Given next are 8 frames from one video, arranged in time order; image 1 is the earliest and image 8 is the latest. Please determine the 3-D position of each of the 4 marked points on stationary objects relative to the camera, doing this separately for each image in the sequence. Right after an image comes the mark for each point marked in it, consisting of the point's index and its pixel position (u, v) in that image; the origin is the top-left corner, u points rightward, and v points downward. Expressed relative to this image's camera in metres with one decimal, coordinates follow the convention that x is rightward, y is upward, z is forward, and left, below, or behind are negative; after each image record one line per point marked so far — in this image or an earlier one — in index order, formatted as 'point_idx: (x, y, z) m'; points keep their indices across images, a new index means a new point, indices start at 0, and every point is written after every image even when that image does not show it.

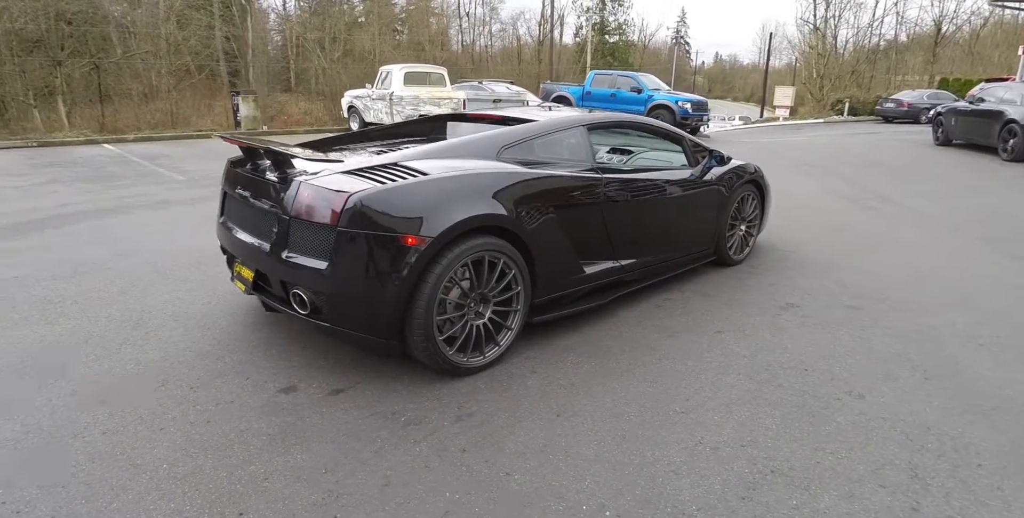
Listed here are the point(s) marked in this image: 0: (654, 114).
0: (+3.9, +4.0, +16.0) m
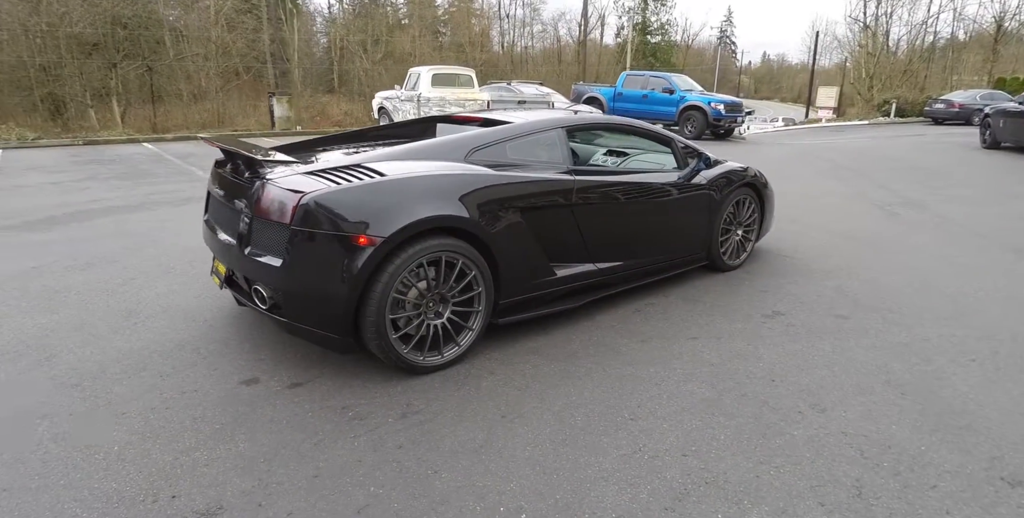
0: (+4.7, +3.8, +15.7) m
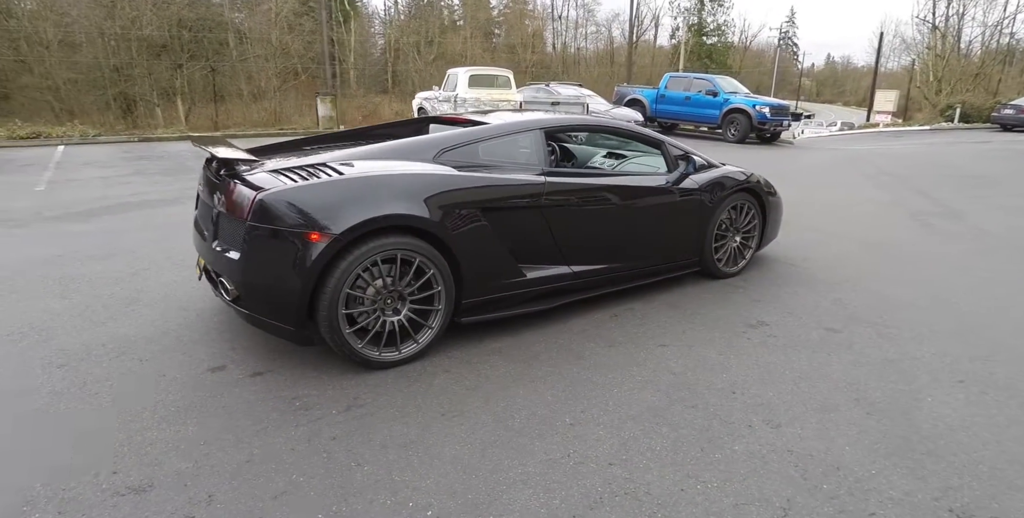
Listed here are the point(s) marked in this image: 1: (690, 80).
0: (+5.6, +3.7, +15.3) m
1: (+4.9, +4.9, +16.3) m
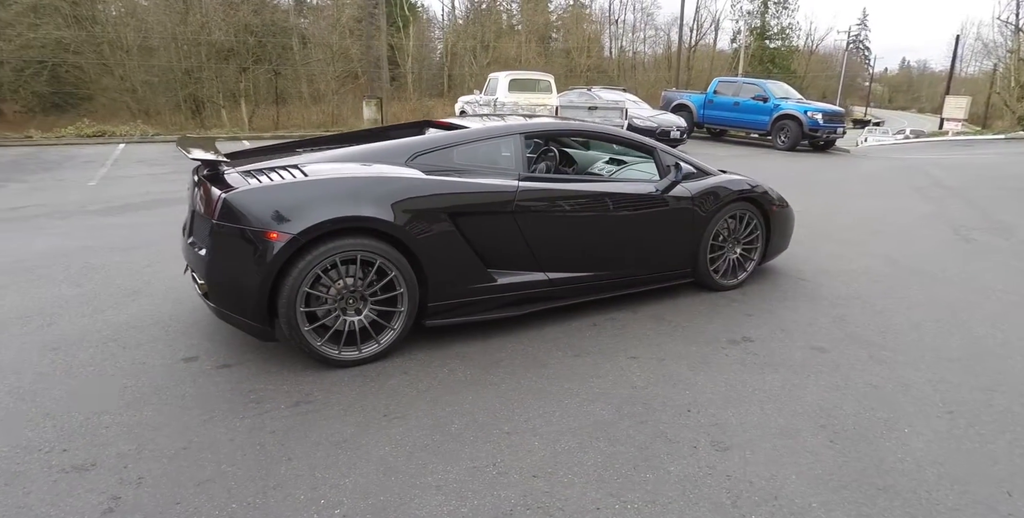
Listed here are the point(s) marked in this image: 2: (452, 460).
0: (+6.7, +3.4, +14.7) m
1: (+6.1, +4.6, +15.8) m
2: (-0.3, -0.9, +2.5) m
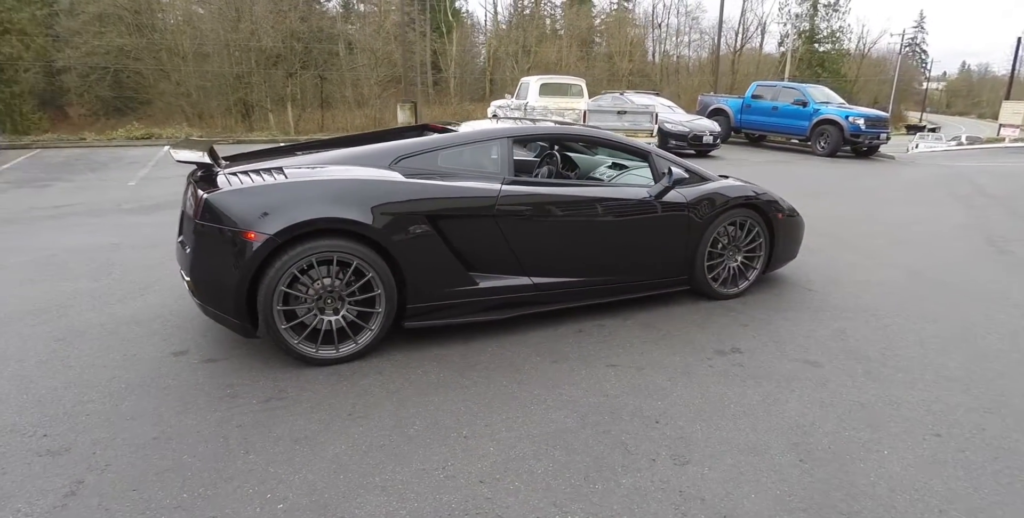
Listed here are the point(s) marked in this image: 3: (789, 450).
0: (+7.4, +3.1, +14.2) m
1: (+6.9, +4.4, +15.3) m
2: (-0.5, -0.9, +2.6) m
3: (+1.3, -0.9, +2.7) m
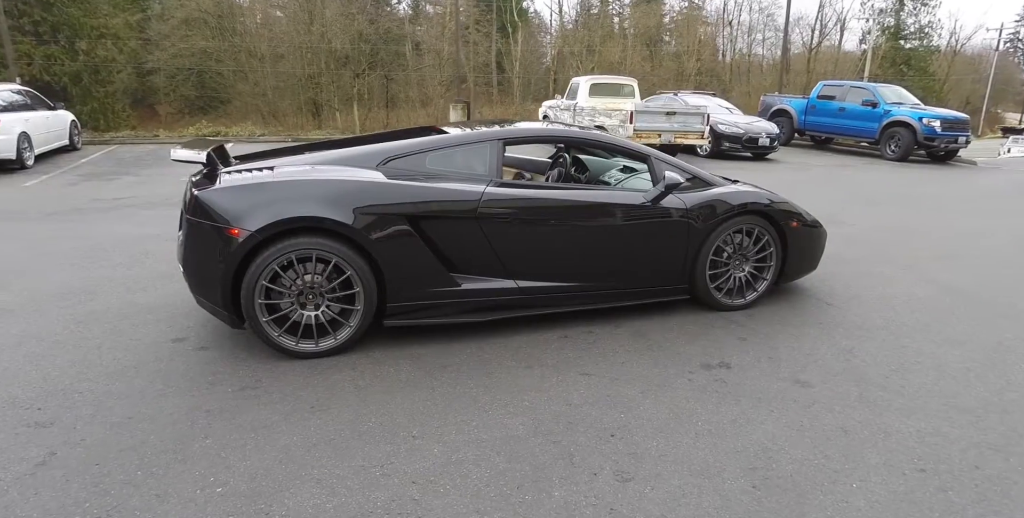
0: (+8.5, +2.9, +13.3) m
1: (+8.2, +4.1, +14.4) m
2: (-0.7, -0.9, +2.6) m
3: (+1.0, -0.9, +2.5) m
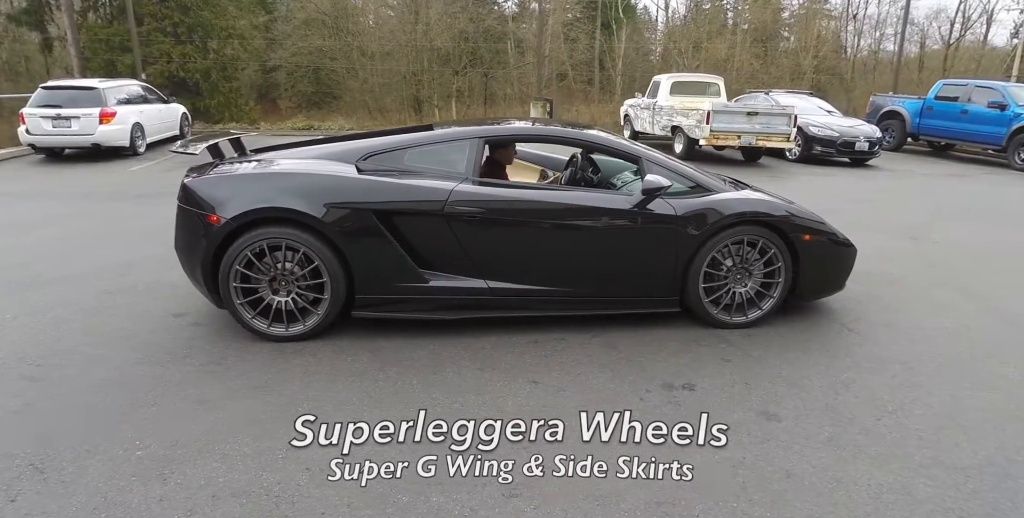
0: (+10.0, +2.4, +11.6) m
1: (+10.0, +3.6, +12.8) m
2: (-1.2, -0.8, +2.7) m
3: (+0.5, -1.0, +2.4) m
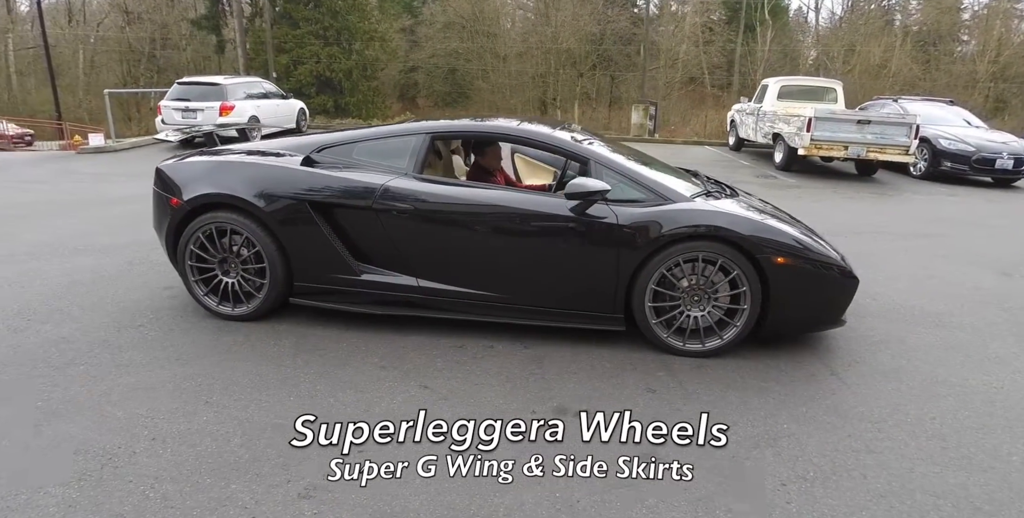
0: (+11.3, +1.5, +9.0) m
1: (+11.6, +2.7, +10.1) m
2: (-1.8, -0.7, +2.9) m
3: (-0.3, -1.0, +2.2) m
